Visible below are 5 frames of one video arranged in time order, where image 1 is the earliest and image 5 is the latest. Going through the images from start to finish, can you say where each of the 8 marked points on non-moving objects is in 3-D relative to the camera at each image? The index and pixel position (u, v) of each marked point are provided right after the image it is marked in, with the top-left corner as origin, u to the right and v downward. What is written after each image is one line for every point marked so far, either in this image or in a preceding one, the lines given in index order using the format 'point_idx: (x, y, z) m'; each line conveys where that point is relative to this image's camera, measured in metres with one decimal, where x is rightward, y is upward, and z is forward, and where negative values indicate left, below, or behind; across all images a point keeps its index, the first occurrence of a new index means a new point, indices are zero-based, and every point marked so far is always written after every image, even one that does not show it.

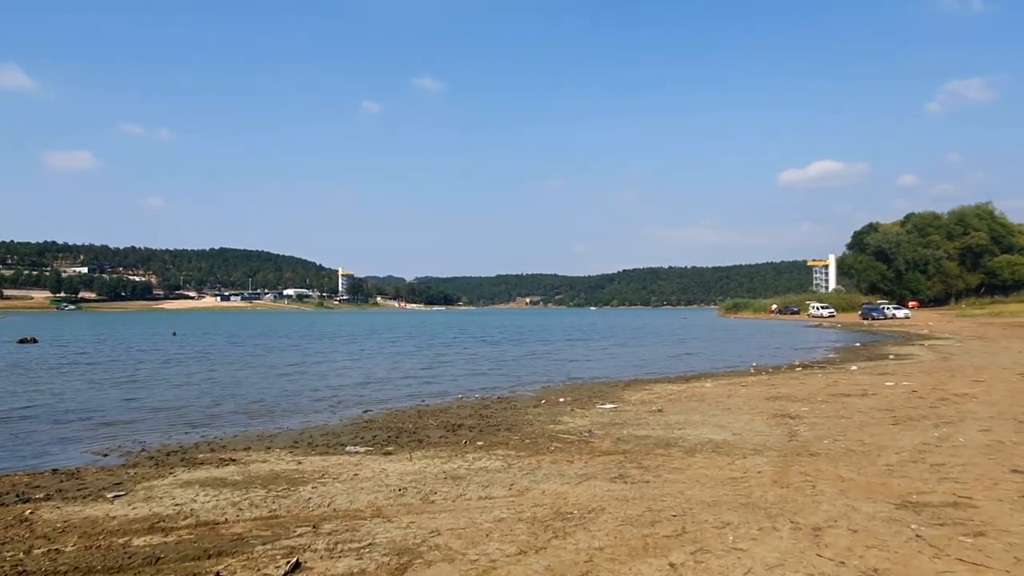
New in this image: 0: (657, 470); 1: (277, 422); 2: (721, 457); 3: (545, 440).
0: (+2.3, -2.9, +11.8) m
1: (-5.9, -3.4, +18.8) m
2: (+3.6, -2.9, +12.8) m
3: (+0.6, -3.1, +15.0) m
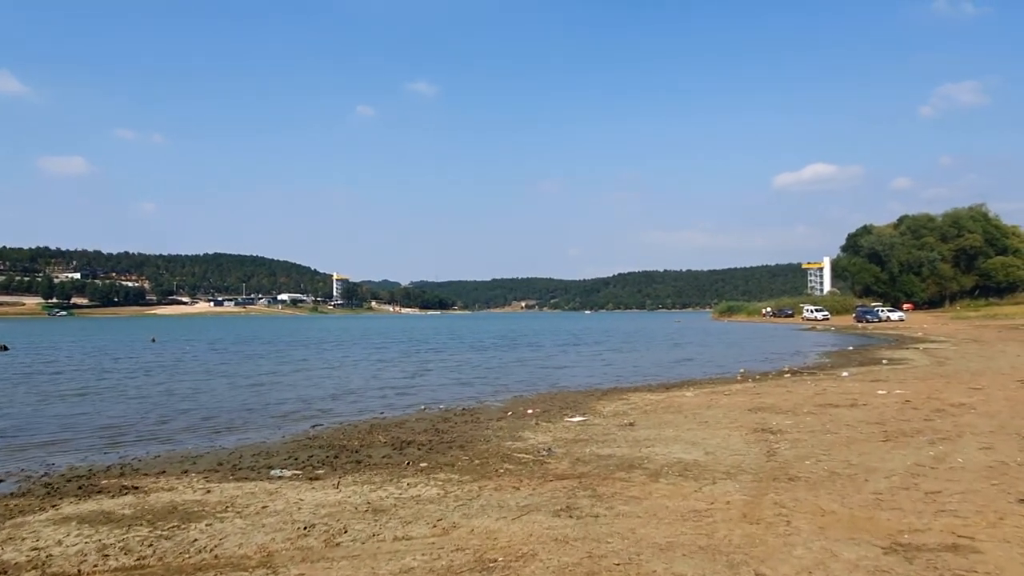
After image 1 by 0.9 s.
0: (+1.3, -2.9, +10.3) m
1: (-6.9, -3.5, +17.2) m
2: (+2.6, -2.9, +11.3) m
3: (-0.3, -3.1, +13.4) m
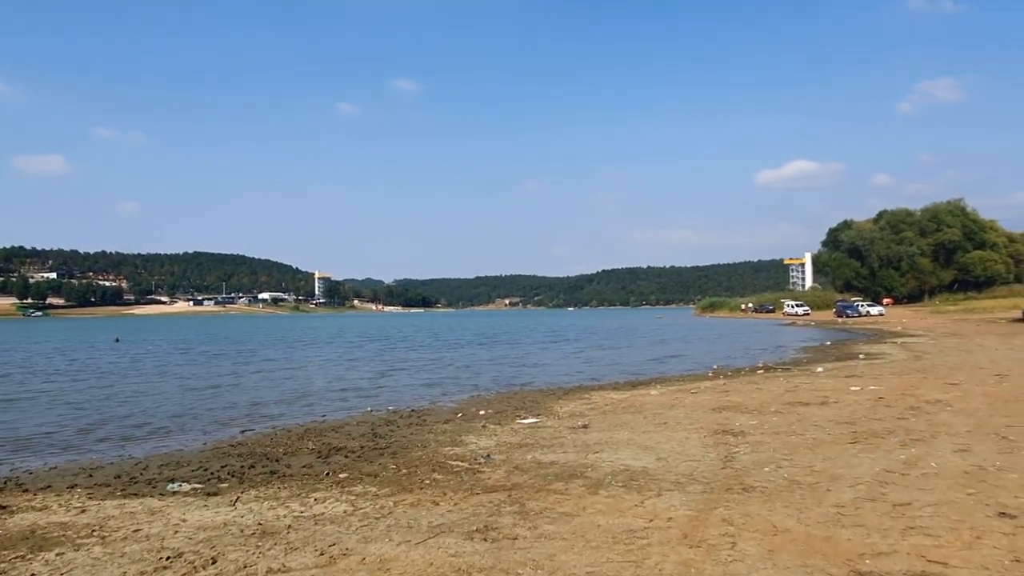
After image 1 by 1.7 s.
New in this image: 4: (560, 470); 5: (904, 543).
0: (+0.3, -2.7, +9.0) m
1: (-8.1, -3.3, +15.7) m
2: (+1.6, -2.8, +10.0) m
3: (-1.4, -2.9, +12.1) m
4: (+0.7, -2.8, +11.7) m
5: (+4.0, -2.6, +7.6) m
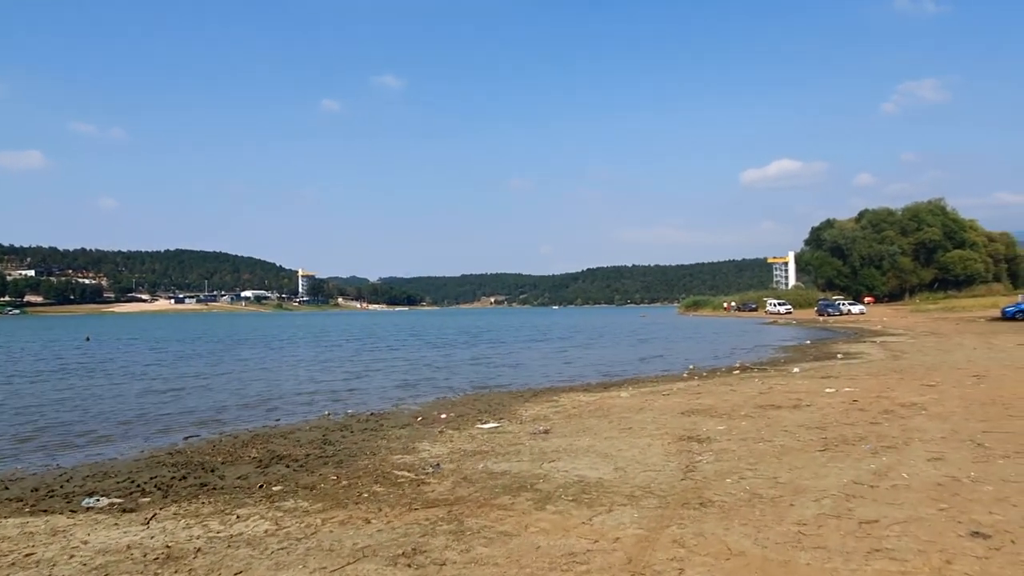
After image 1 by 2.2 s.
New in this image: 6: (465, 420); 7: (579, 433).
0: (-0.4, -2.7, +8.2) m
1: (-8.9, -3.3, +14.8) m
2: (+0.8, -2.7, +9.3) m
3: (-2.2, -2.9, +11.3) m
4: (0.0, -2.8, +11.0) m
5: (+3.3, -2.6, +6.8) m
6: (-1.1, -3.1, +17.8) m
7: (+1.4, -2.9, +15.2) m
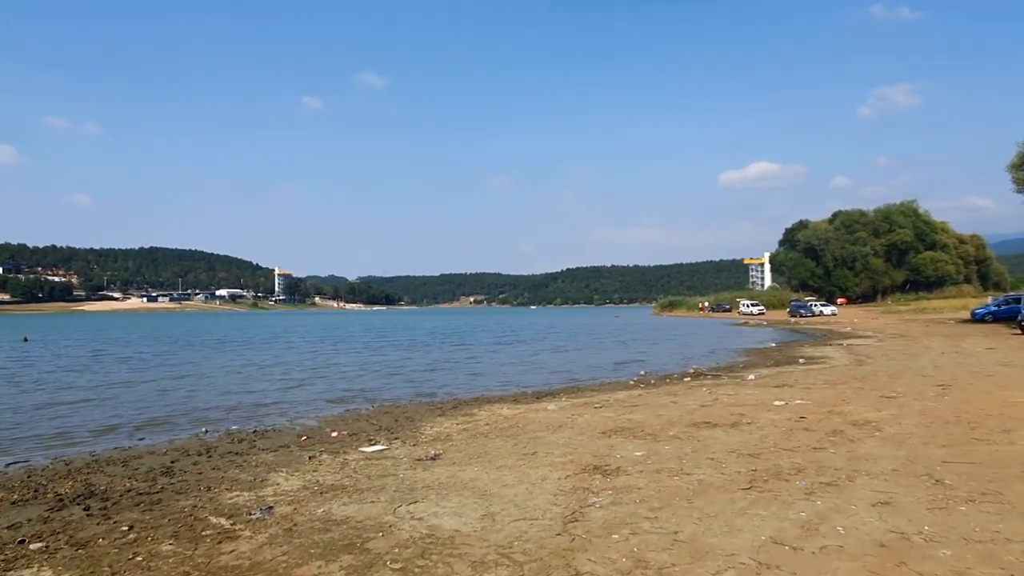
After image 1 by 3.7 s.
0: (-2.3, -2.7, +5.7) m
1: (-11.0, -3.2, +12.1) m
2: (-1.0, -2.7, +6.8) m
3: (-4.1, -2.9, +8.8) m
4: (-1.9, -2.8, +8.5) m
5: (+1.5, -2.6, +4.5) m
6: (-3.2, -3.1, +15.3) m
7: (-0.7, -2.9, +12.8) m
